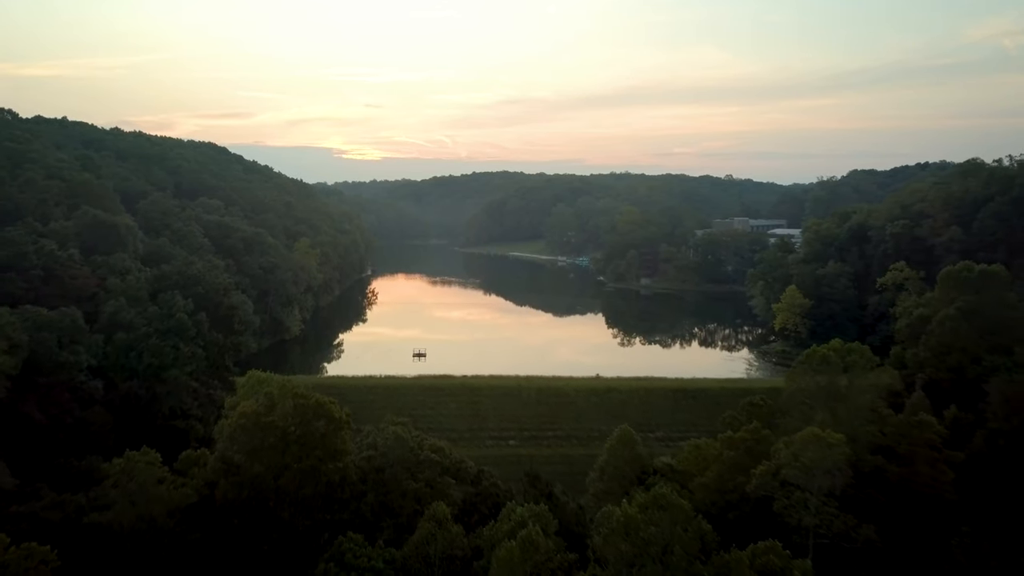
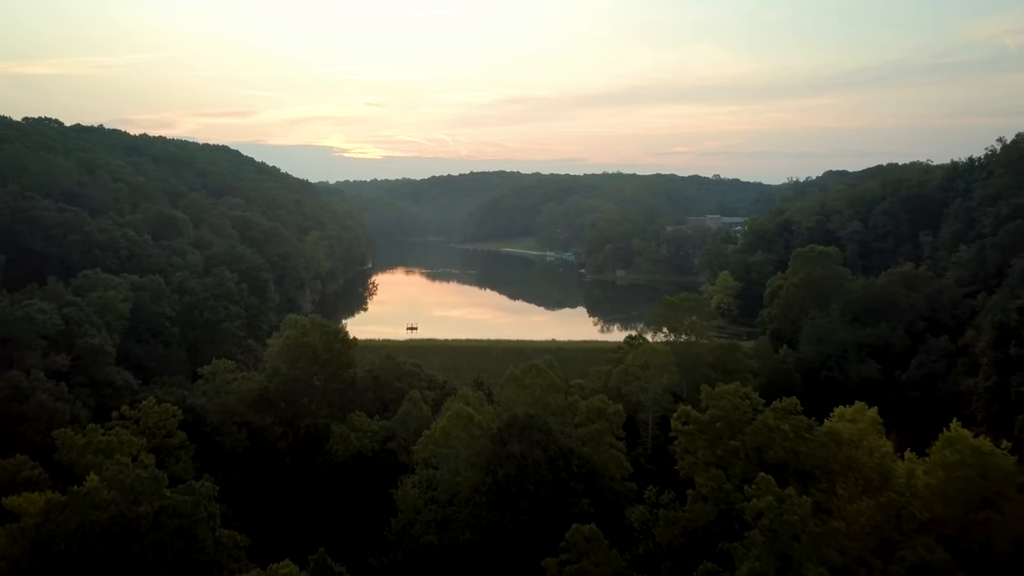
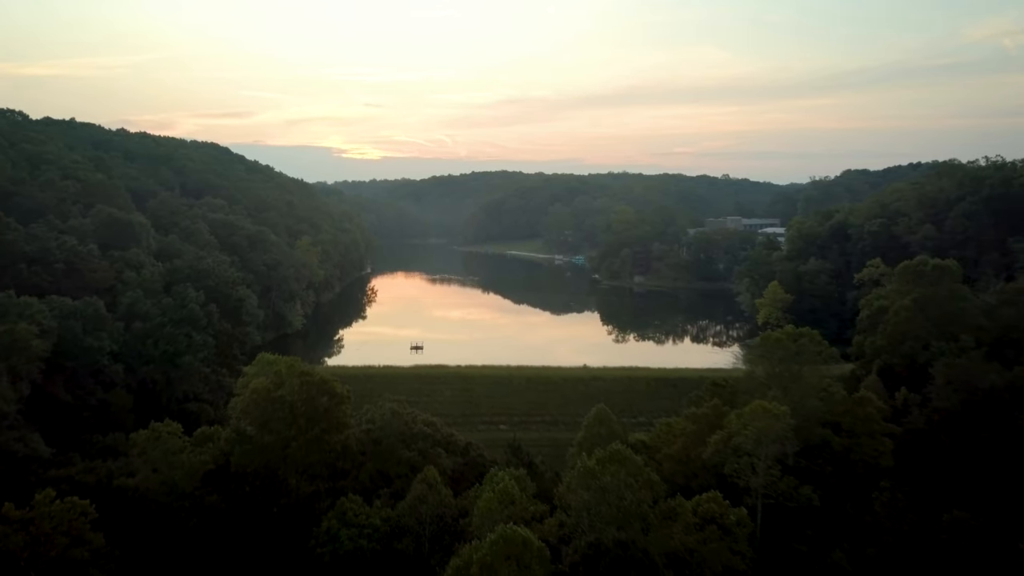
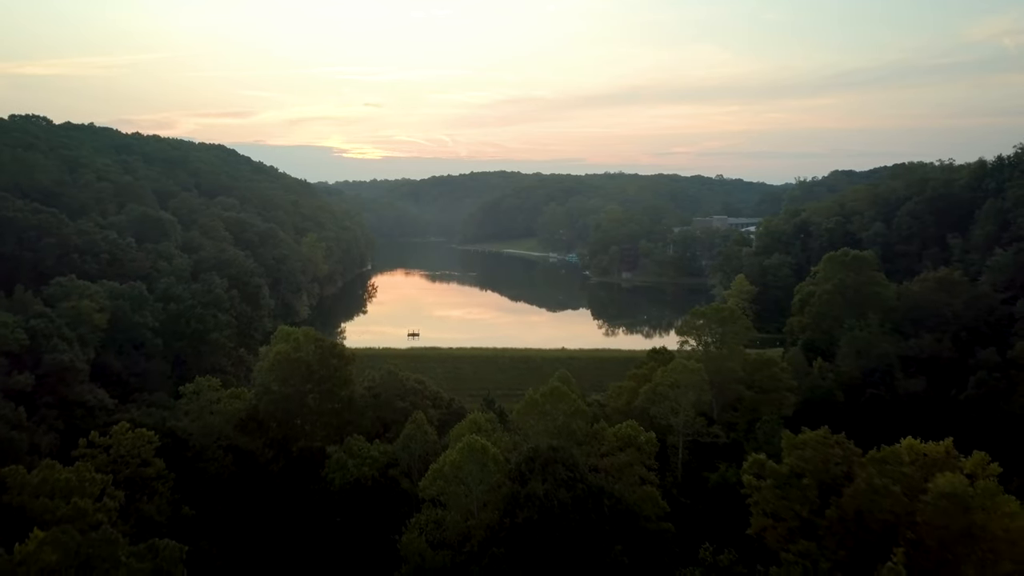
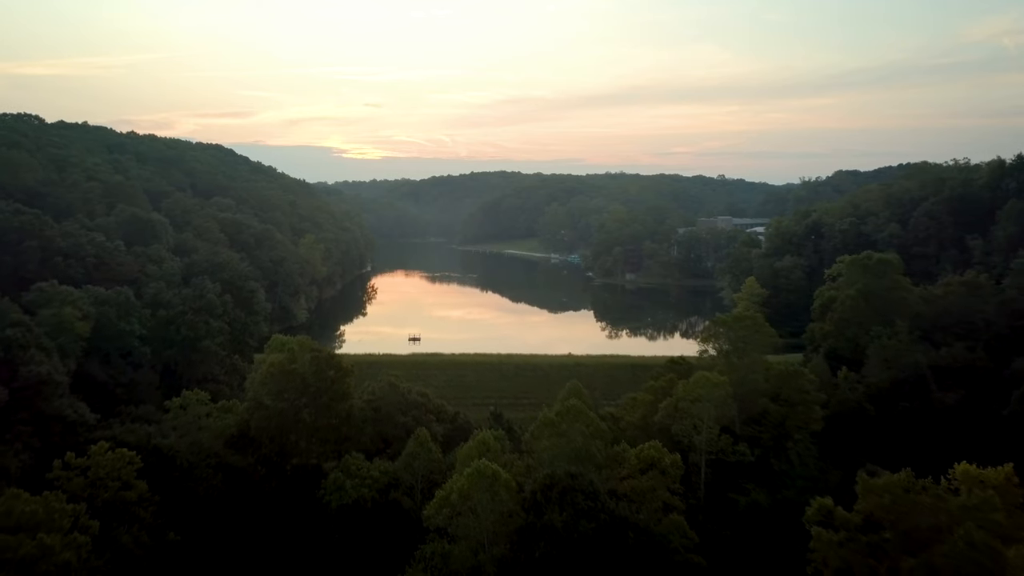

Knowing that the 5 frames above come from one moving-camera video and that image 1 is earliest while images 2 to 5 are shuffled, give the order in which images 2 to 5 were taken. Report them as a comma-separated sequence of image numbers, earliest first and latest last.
3, 5, 4, 2
